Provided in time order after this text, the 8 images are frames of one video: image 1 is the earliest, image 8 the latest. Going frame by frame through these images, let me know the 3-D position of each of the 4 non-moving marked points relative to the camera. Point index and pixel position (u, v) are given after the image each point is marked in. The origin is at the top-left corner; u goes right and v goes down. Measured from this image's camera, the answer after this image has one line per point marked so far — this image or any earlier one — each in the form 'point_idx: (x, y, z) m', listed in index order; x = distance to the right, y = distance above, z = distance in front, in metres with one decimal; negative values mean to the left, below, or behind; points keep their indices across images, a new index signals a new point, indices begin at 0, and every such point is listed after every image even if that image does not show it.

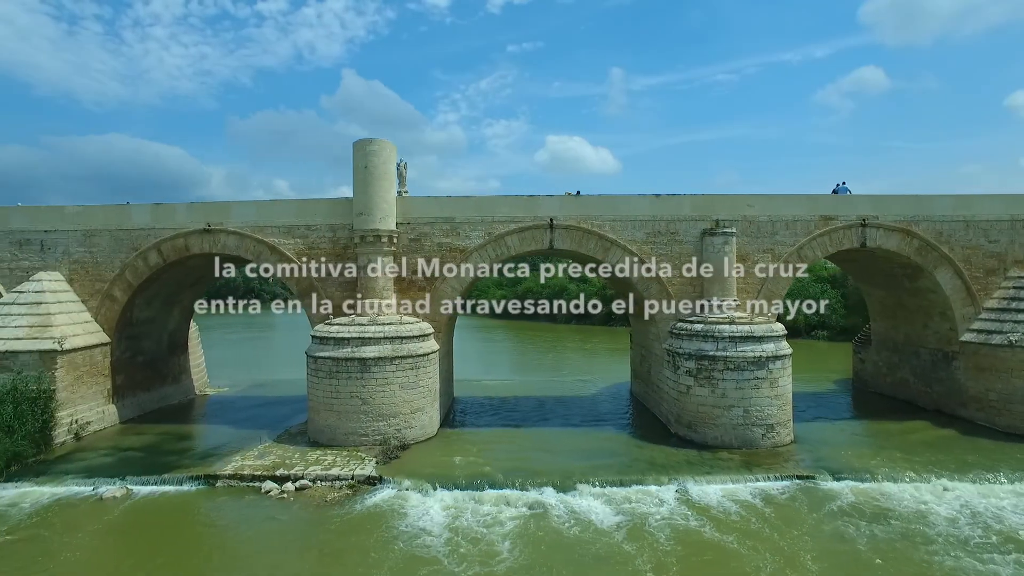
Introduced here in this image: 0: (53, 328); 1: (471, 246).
0: (-5.8, -0.5, +9.8) m
1: (-0.5, +0.5, +10.4) m
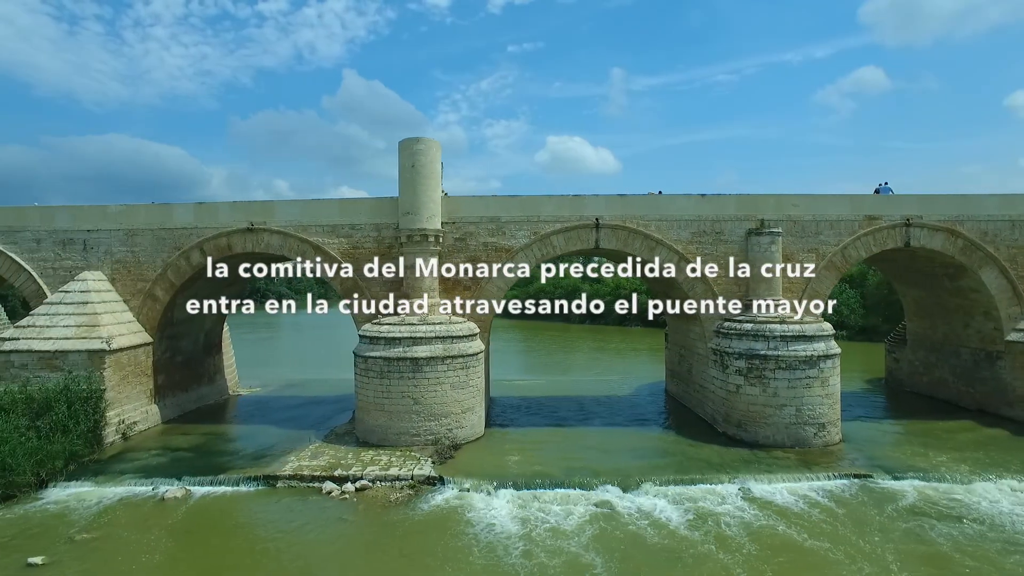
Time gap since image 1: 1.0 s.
0: (-5.2, -0.5, +9.8) m
1: (+0.1, +0.6, +10.4) m
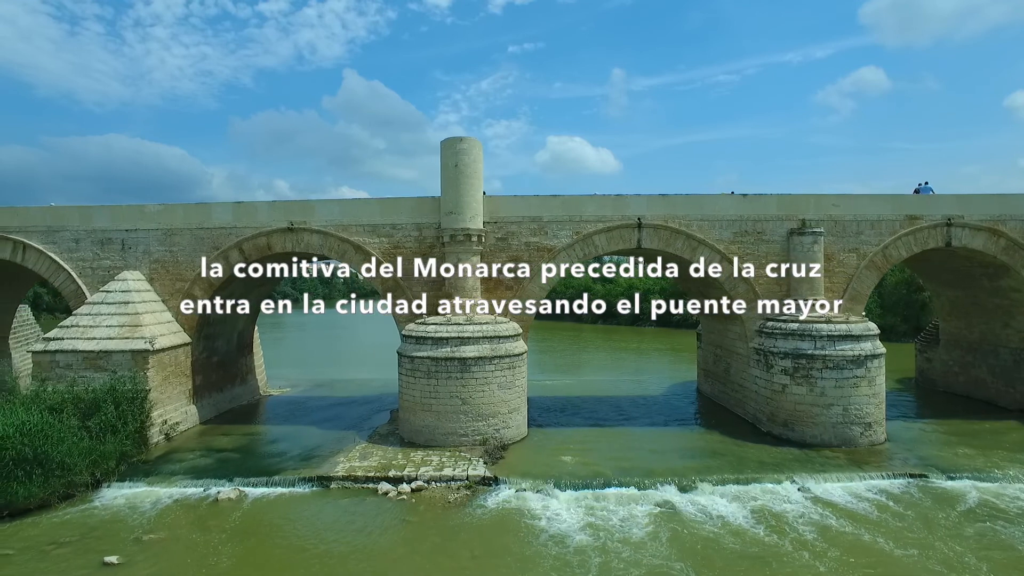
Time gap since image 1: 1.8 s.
0: (-4.6, -0.5, +9.8) m
1: (+0.6, +0.6, +10.3) m
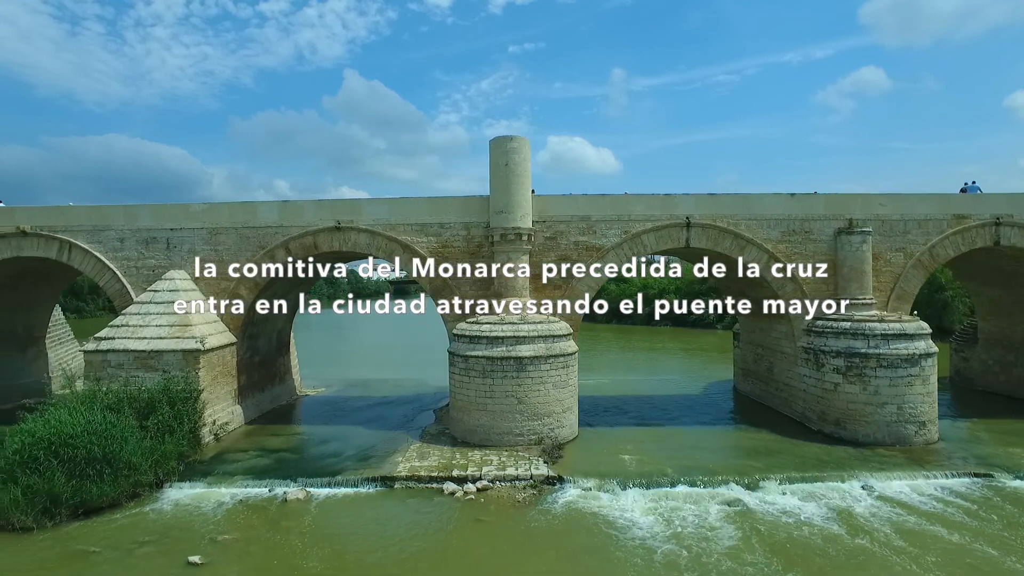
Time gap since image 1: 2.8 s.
0: (-4.0, -0.5, +9.7) m
1: (+1.3, +0.6, +10.3) m
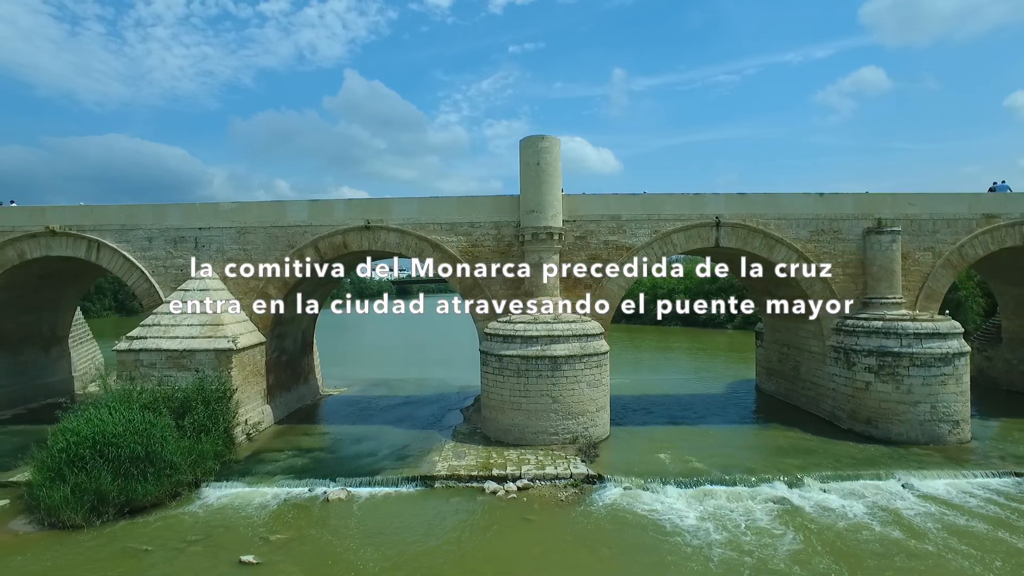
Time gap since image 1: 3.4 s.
0: (-3.6, -0.5, +9.7) m
1: (+1.7, +0.6, +10.3) m
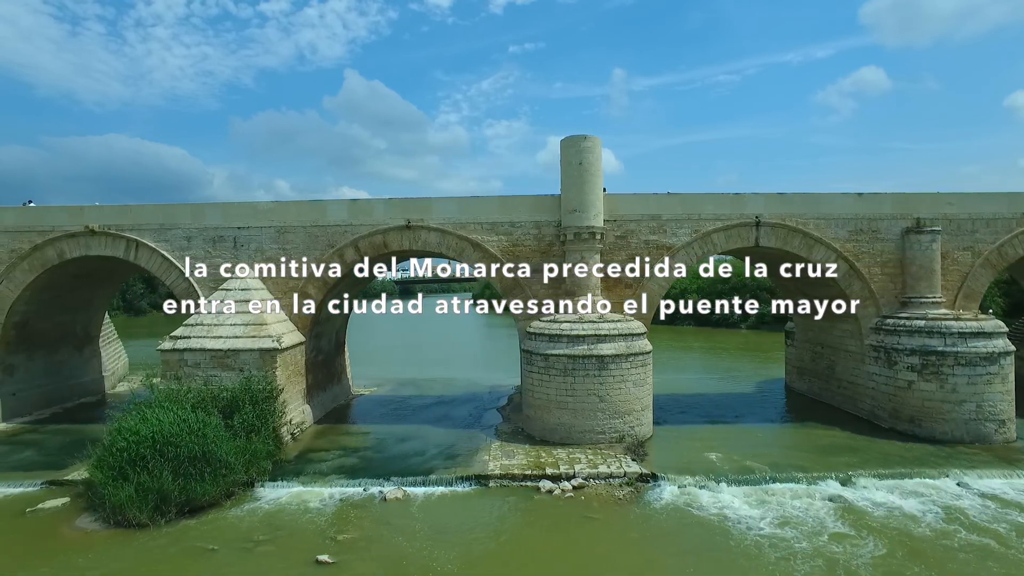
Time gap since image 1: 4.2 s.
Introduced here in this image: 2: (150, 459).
0: (-3.1, -0.5, +9.7) m
1: (+2.2, +0.6, +10.3) m
2: (-3.3, -1.6, +7.0) m
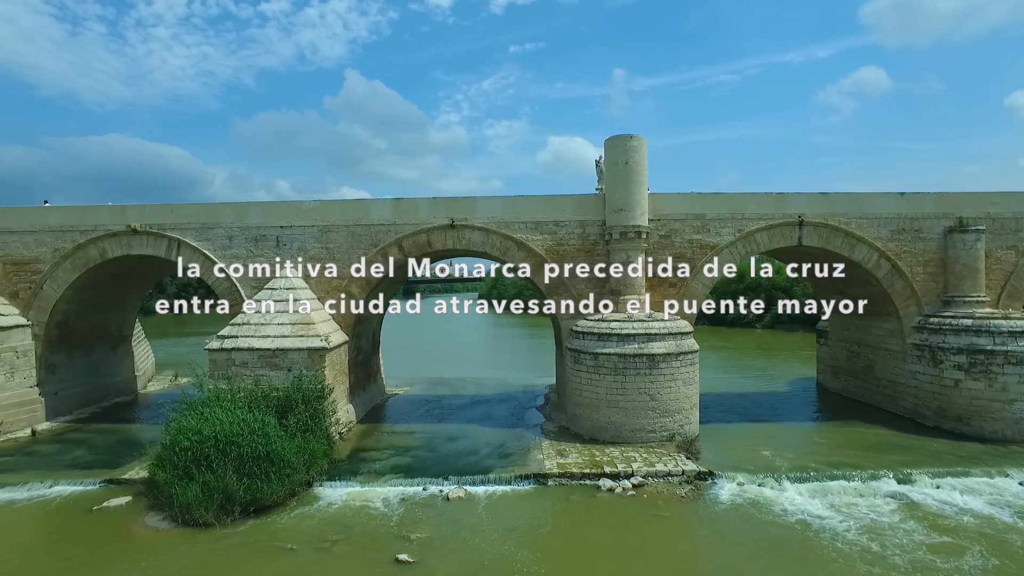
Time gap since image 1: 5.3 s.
0: (-2.5, -0.5, +9.7) m
1: (+2.8, +0.6, +10.3) m
2: (-2.7, -1.5, +7.0) m
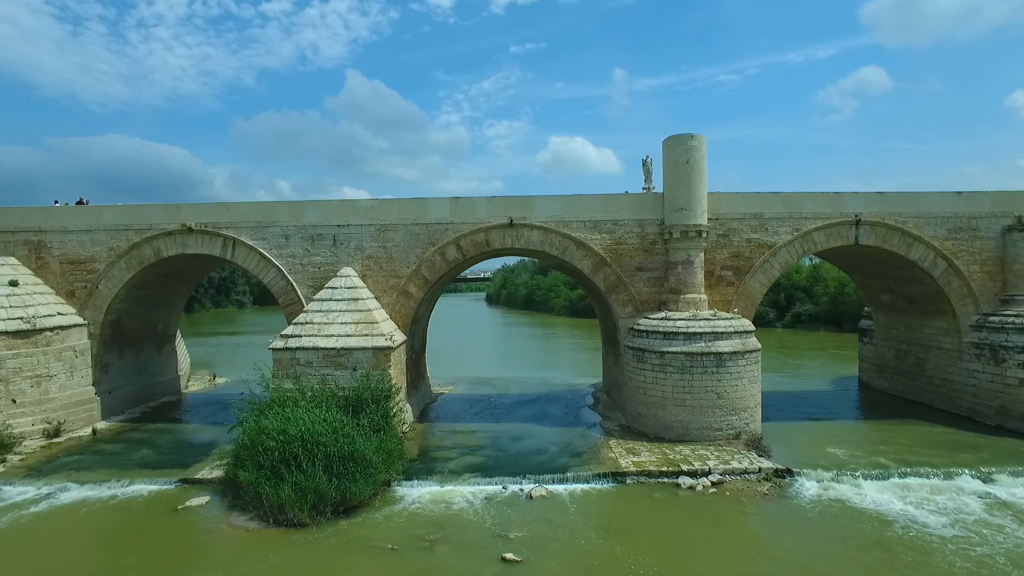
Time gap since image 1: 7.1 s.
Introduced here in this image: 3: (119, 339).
0: (-1.7, -0.5, +9.7) m
1: (+3.6, +0.6, +10.3) m
2: (-1.9, -1.5, +7.0) m
3: (-5.8, -0.8, +11.5) m
